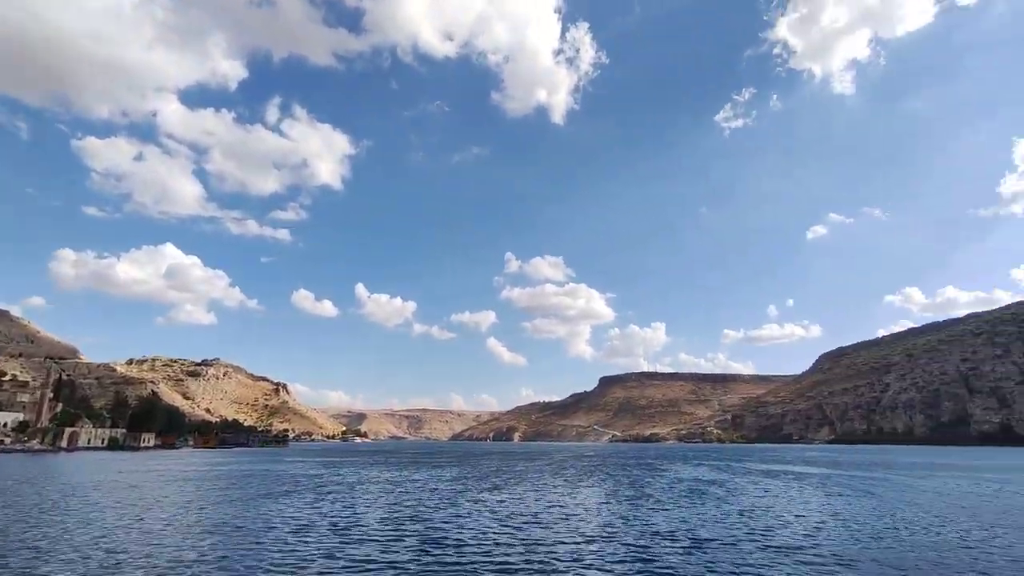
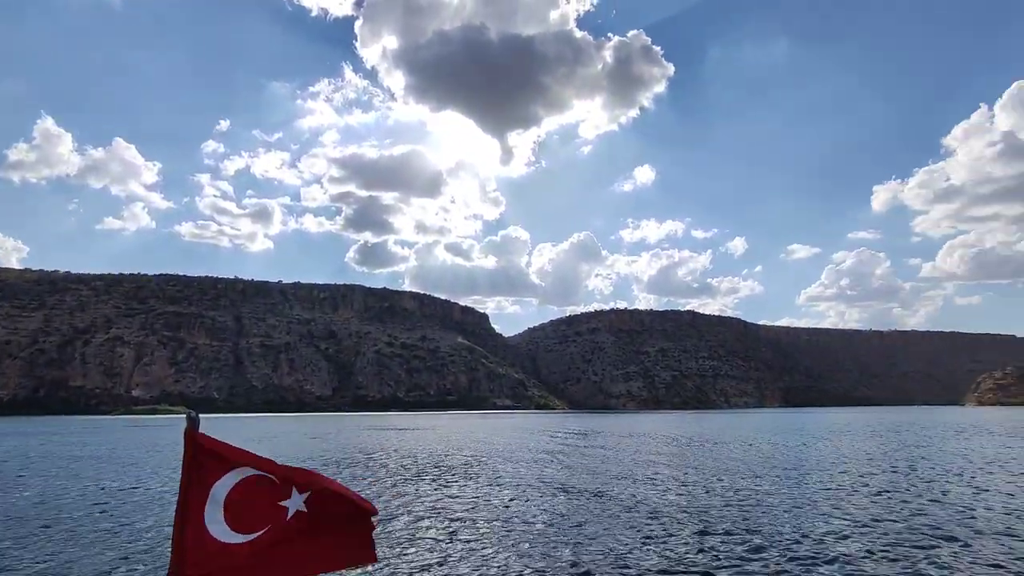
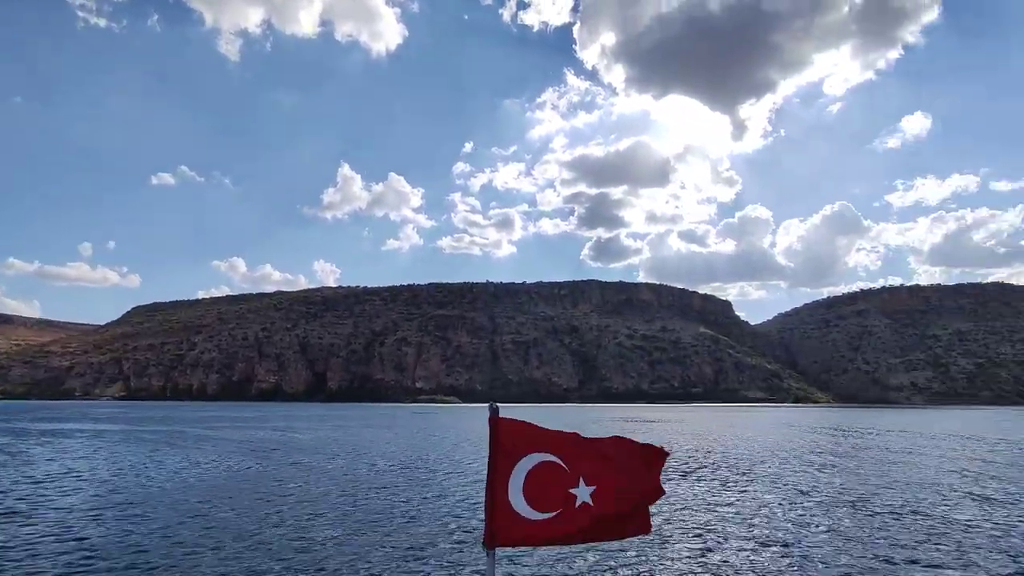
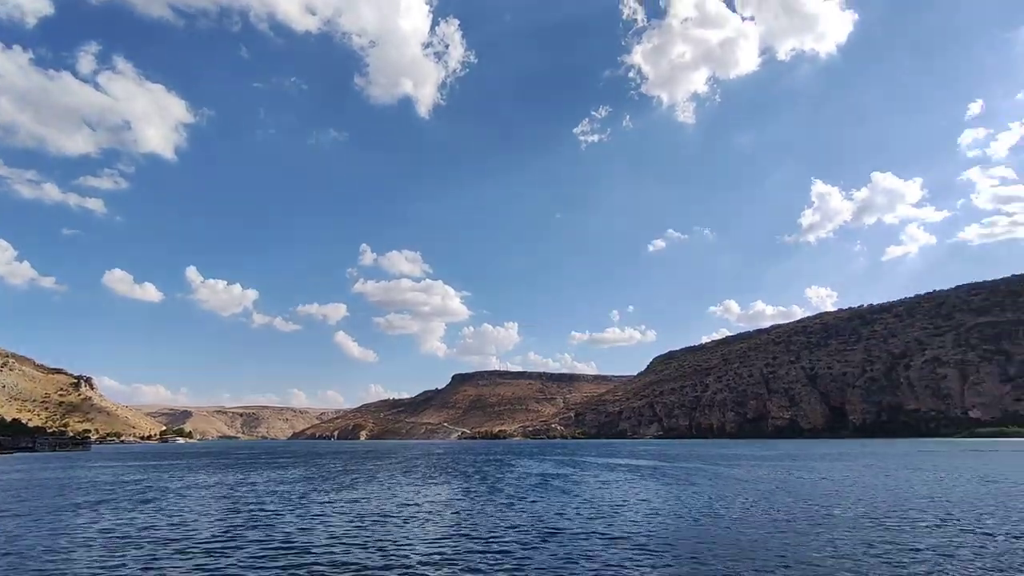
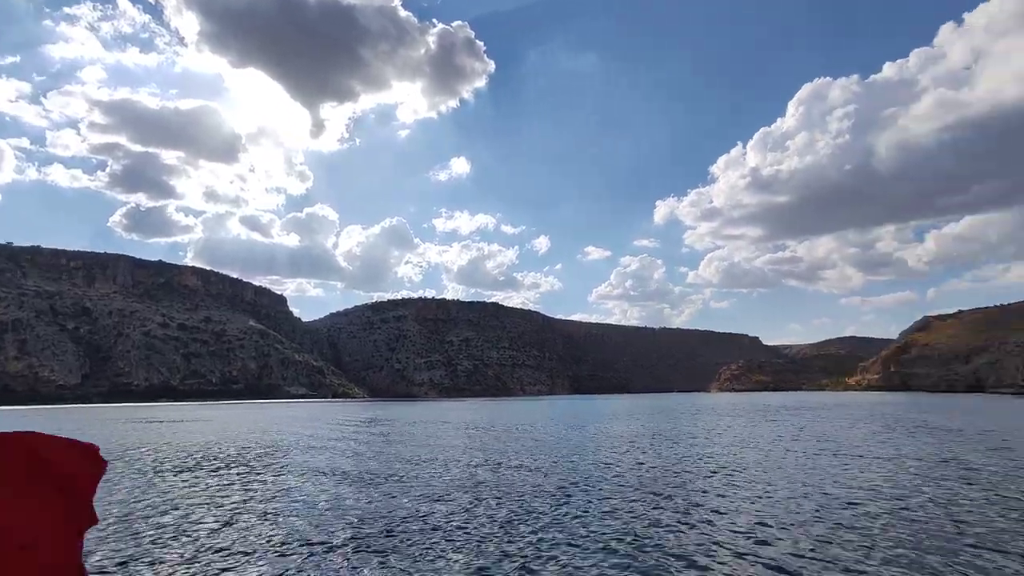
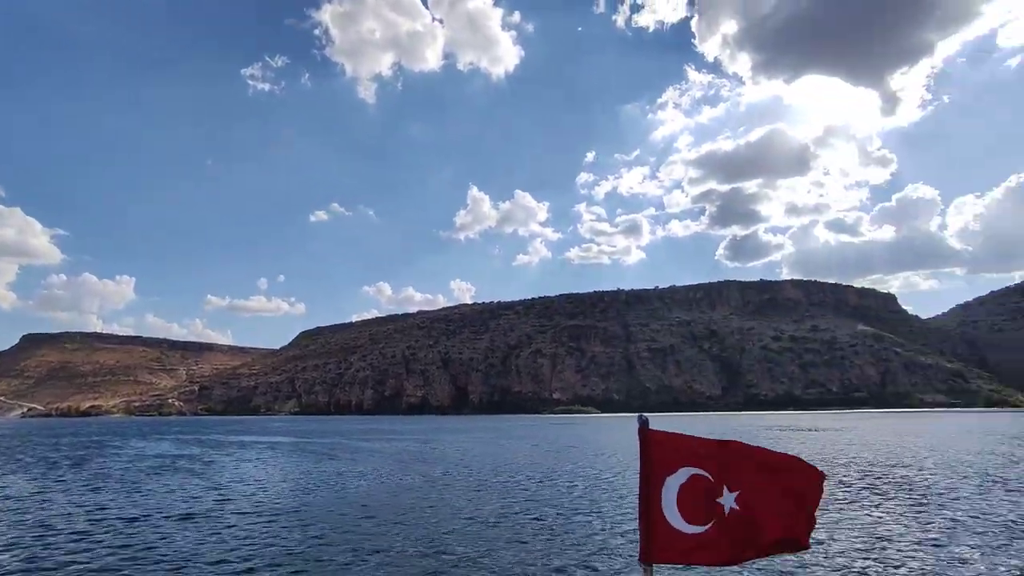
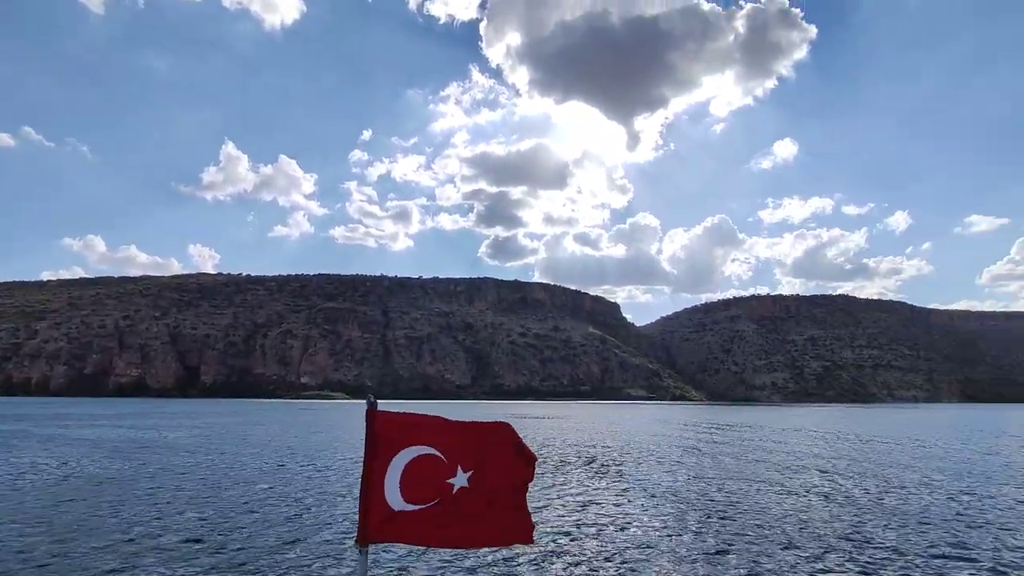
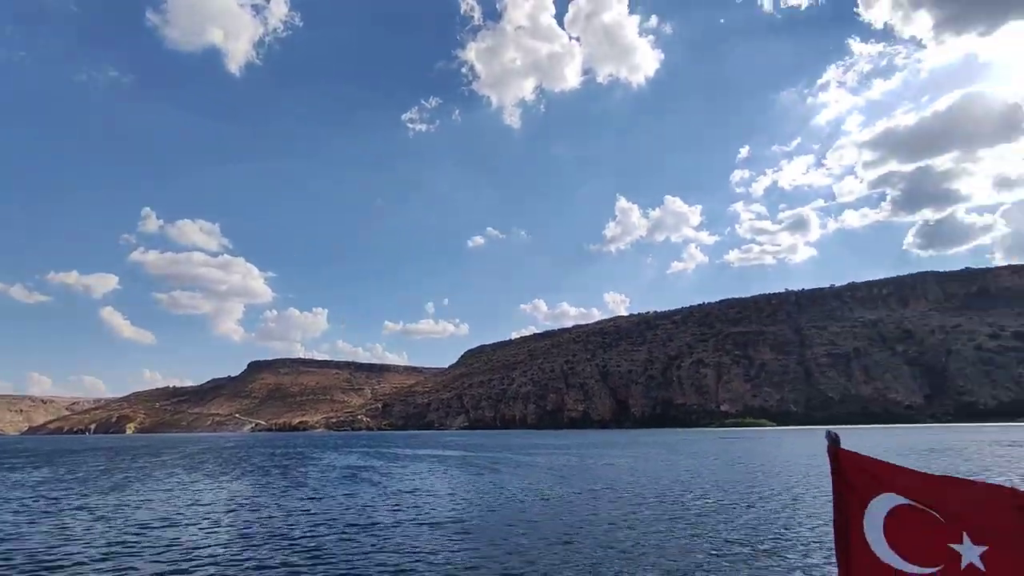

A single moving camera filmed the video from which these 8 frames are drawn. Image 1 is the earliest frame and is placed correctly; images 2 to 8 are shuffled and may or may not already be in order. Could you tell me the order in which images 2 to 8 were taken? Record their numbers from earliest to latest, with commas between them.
4, 8, 6, 3, 7, 2, 5
